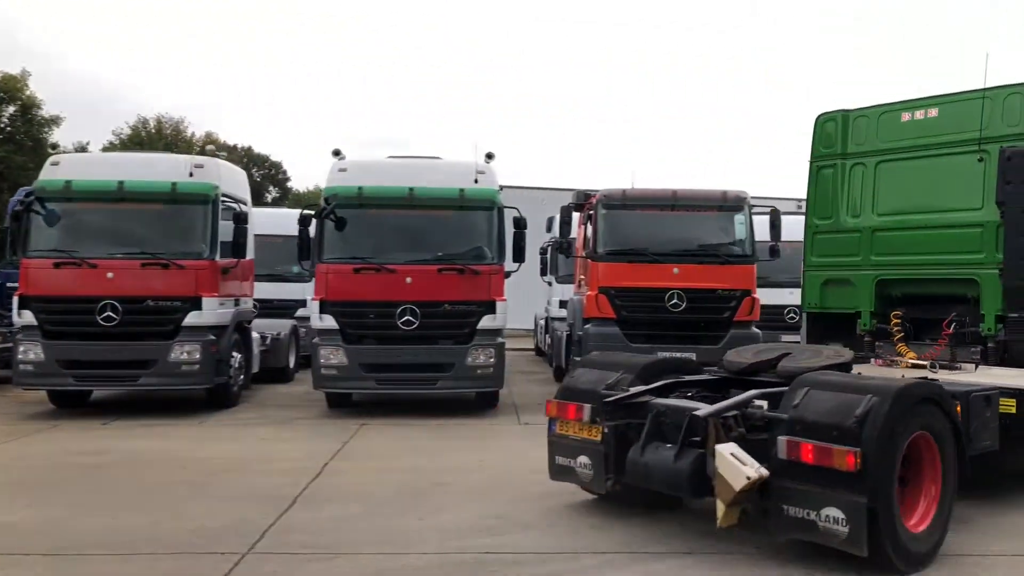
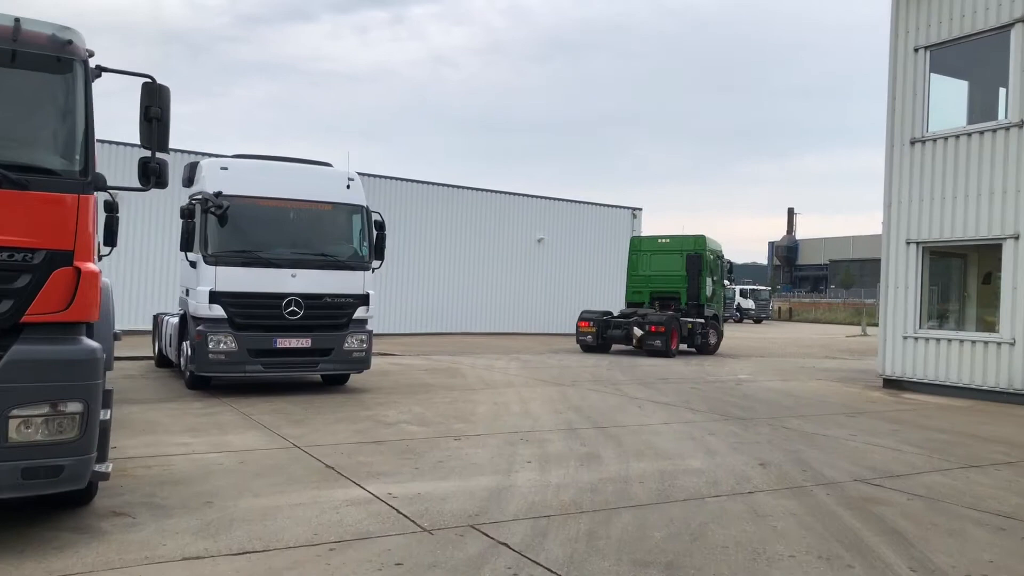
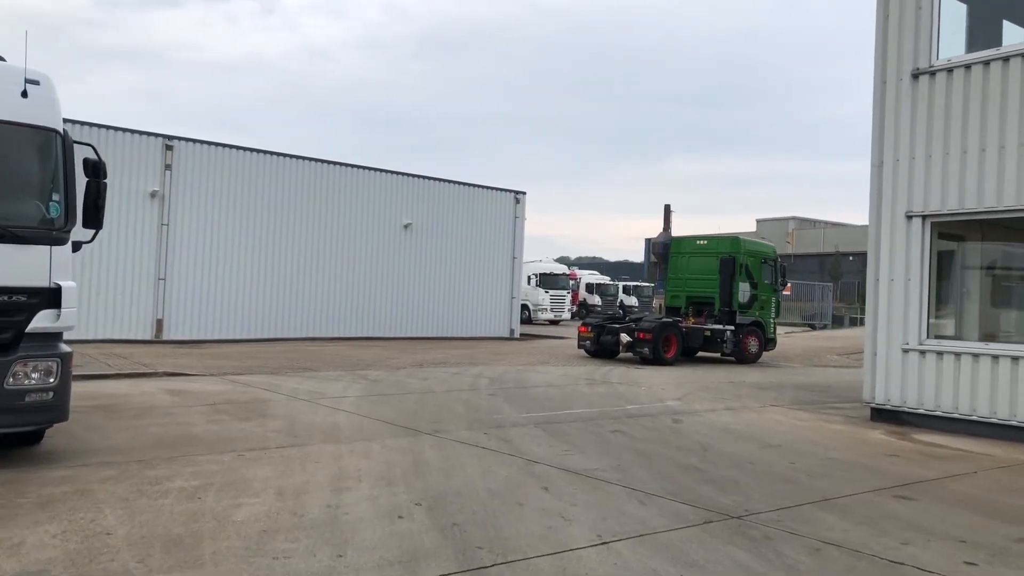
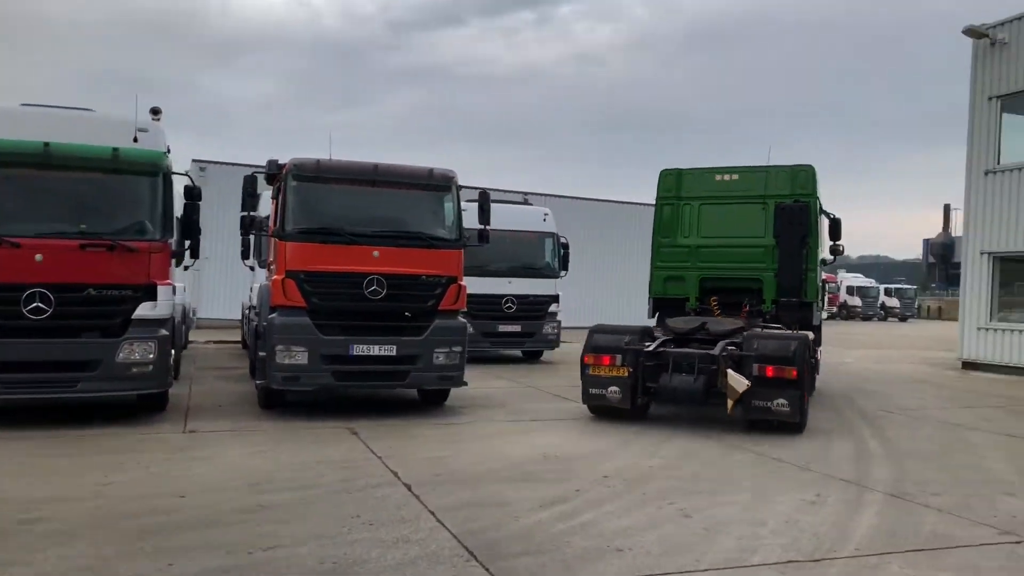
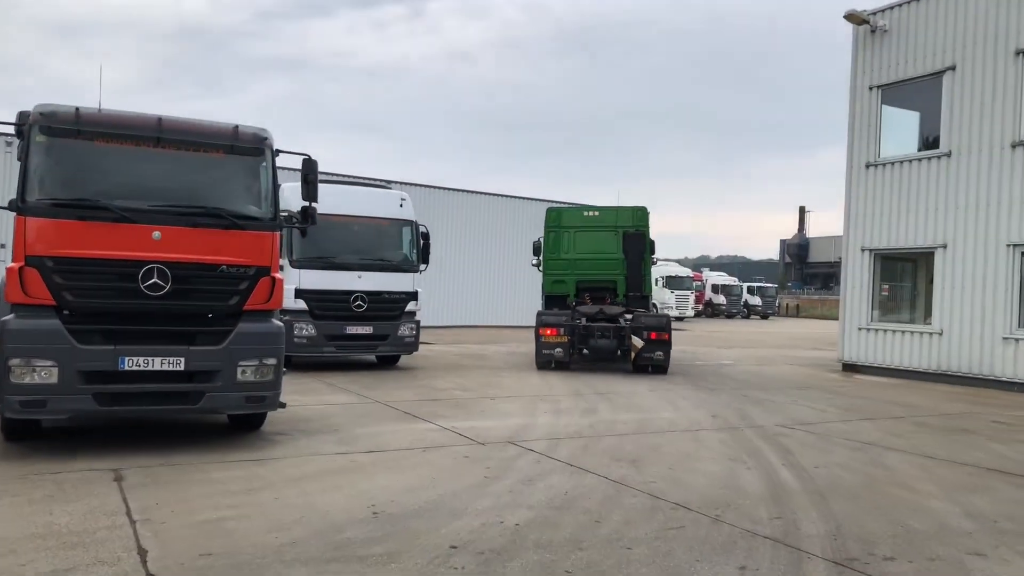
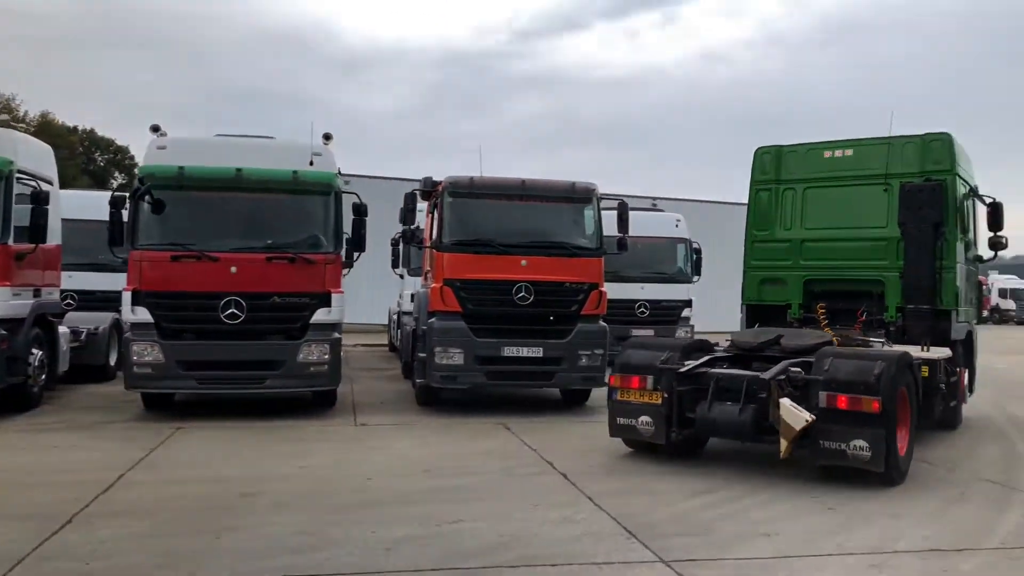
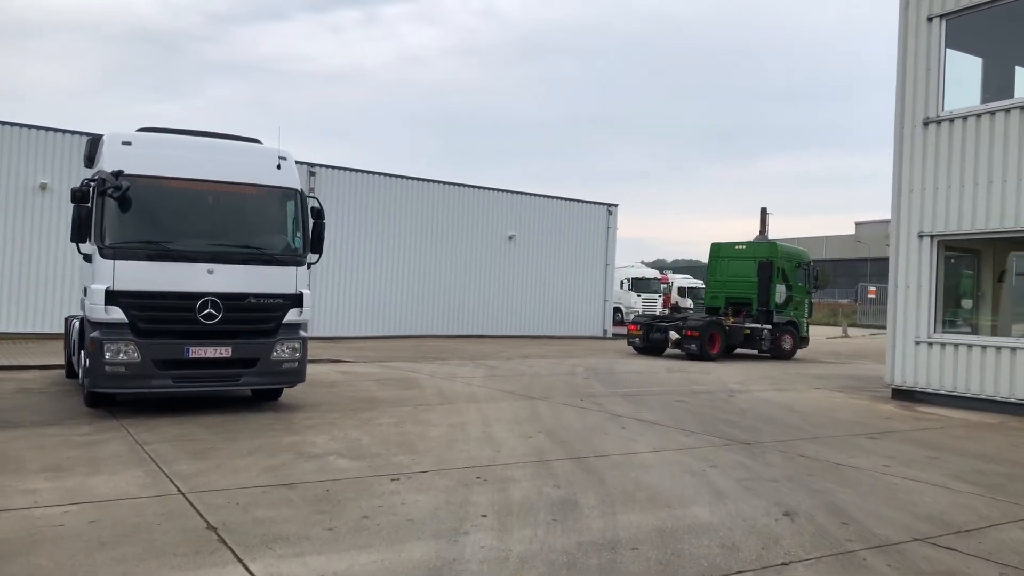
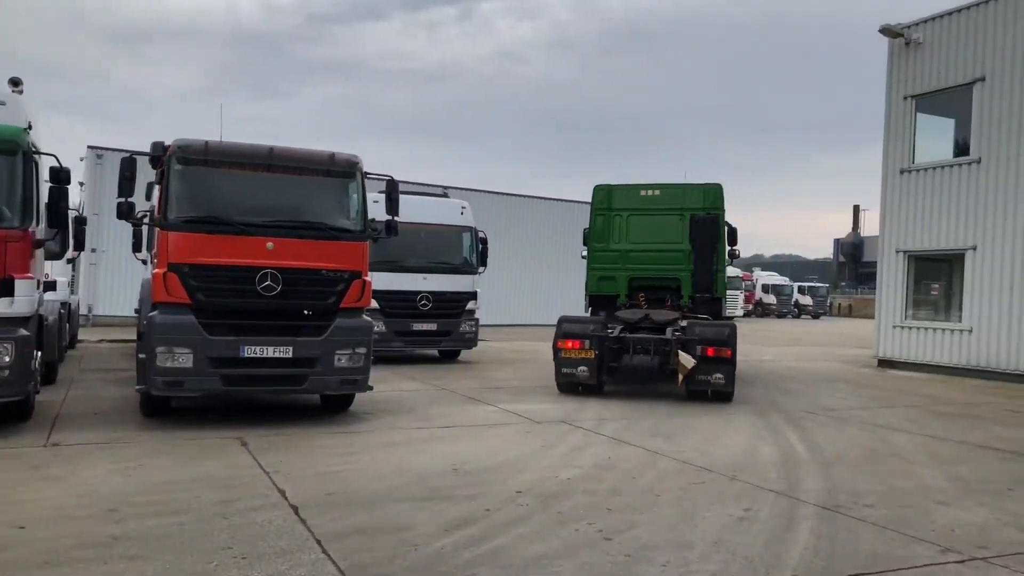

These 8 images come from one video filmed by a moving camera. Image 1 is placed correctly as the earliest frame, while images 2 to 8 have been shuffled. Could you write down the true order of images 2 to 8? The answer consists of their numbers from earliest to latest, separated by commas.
6, 4, 8, 5, 2, 7, 3
